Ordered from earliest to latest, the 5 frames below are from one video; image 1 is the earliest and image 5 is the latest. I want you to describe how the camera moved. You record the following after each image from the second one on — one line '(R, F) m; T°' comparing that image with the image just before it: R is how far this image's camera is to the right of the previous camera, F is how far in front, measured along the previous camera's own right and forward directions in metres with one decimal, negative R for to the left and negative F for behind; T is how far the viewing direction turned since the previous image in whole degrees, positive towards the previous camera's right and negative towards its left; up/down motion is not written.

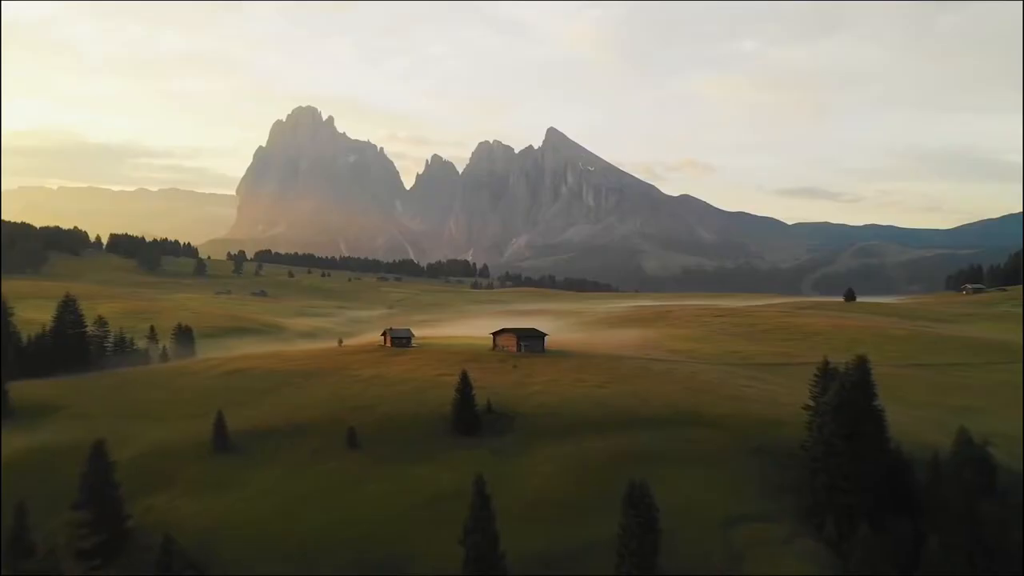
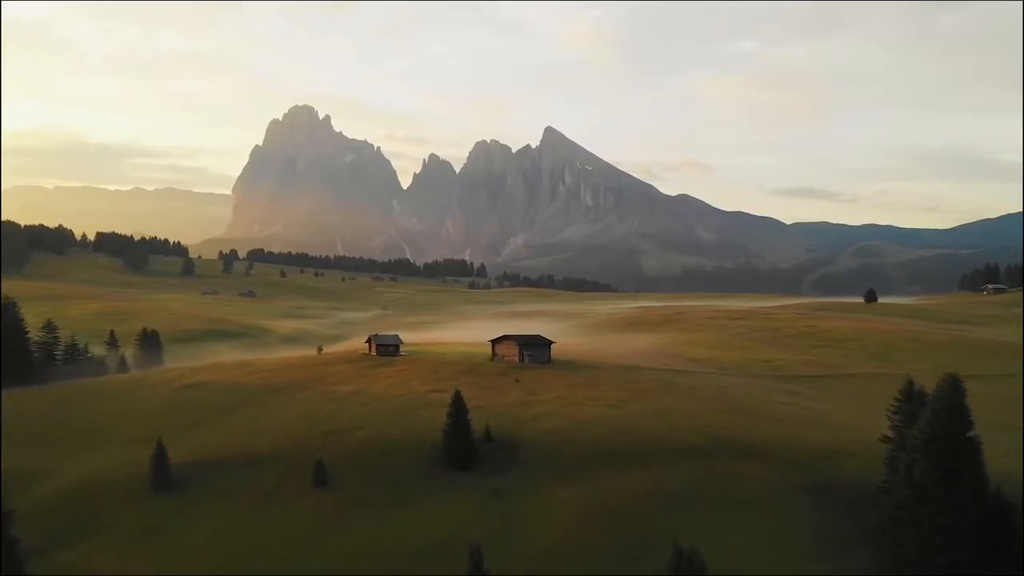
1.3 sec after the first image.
(-0.2, +4.2) m; 0°
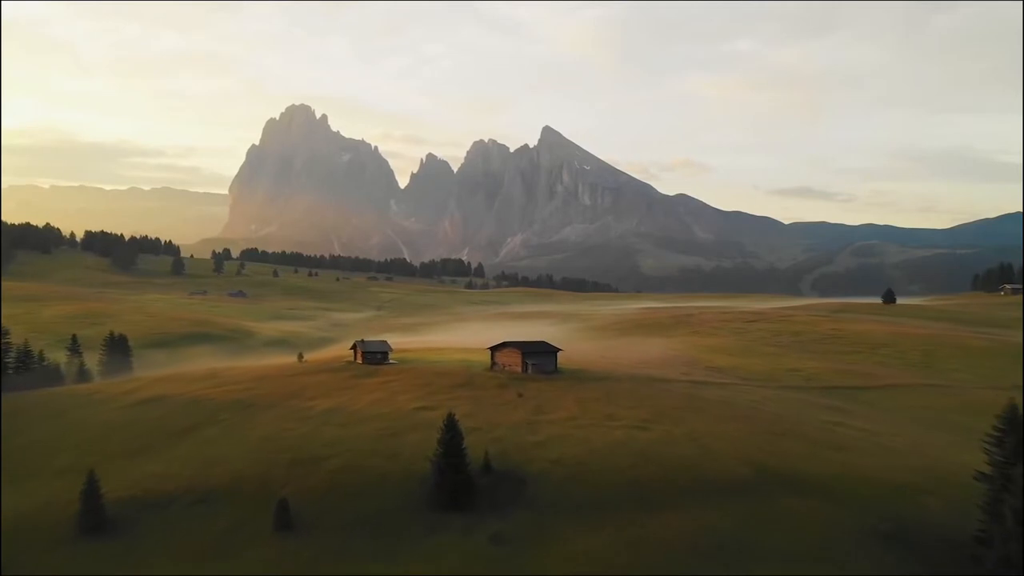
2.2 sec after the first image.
(-0.2, +3.3) m; 0°
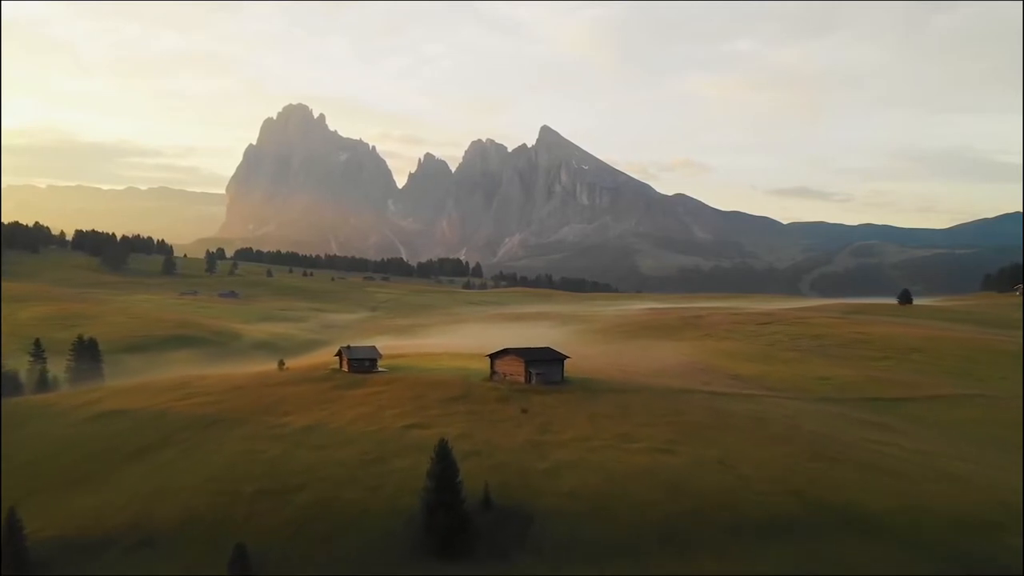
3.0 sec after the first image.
(-0.1, +2.7) m; 0°
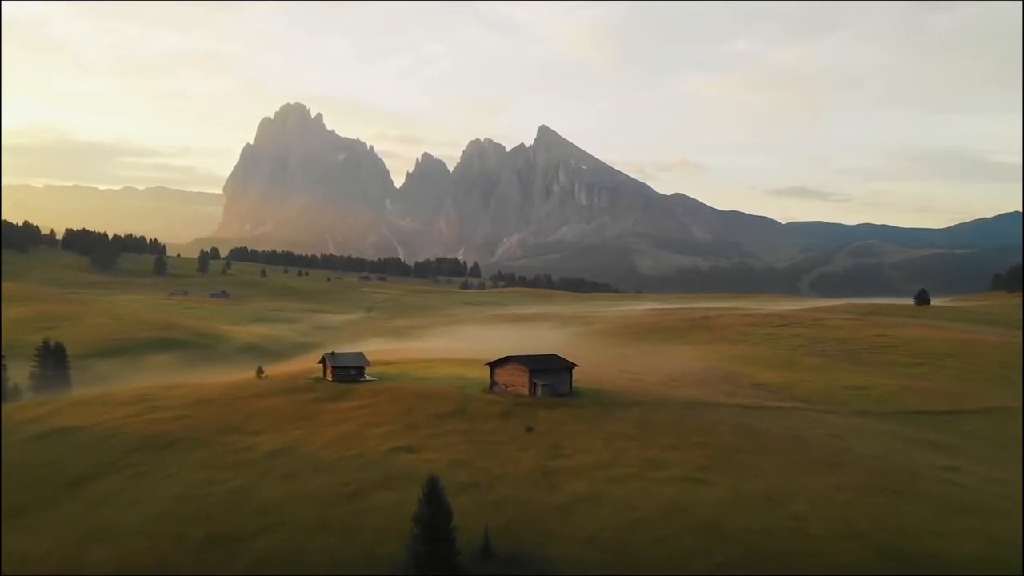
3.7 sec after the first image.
(-0.1, +2.6) m; 0°
